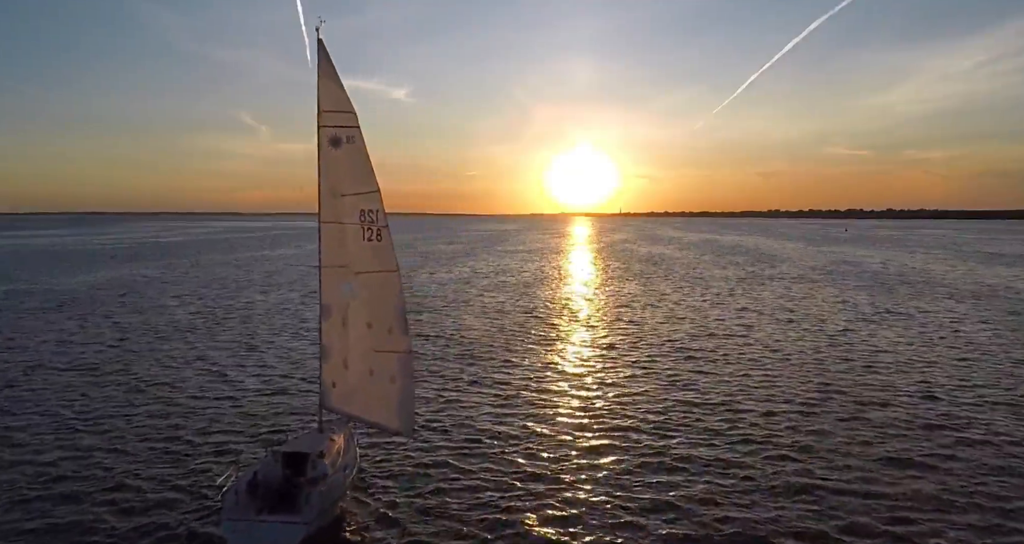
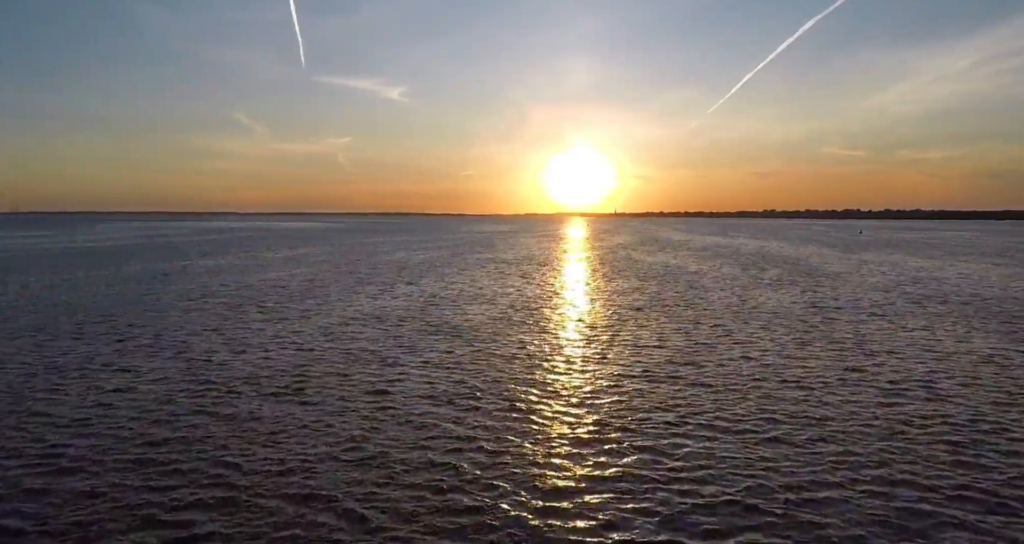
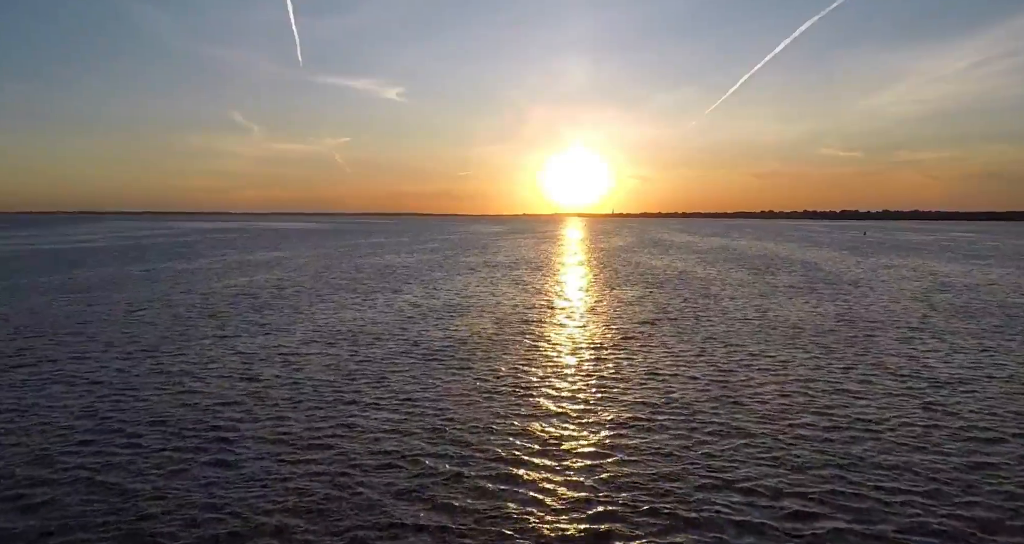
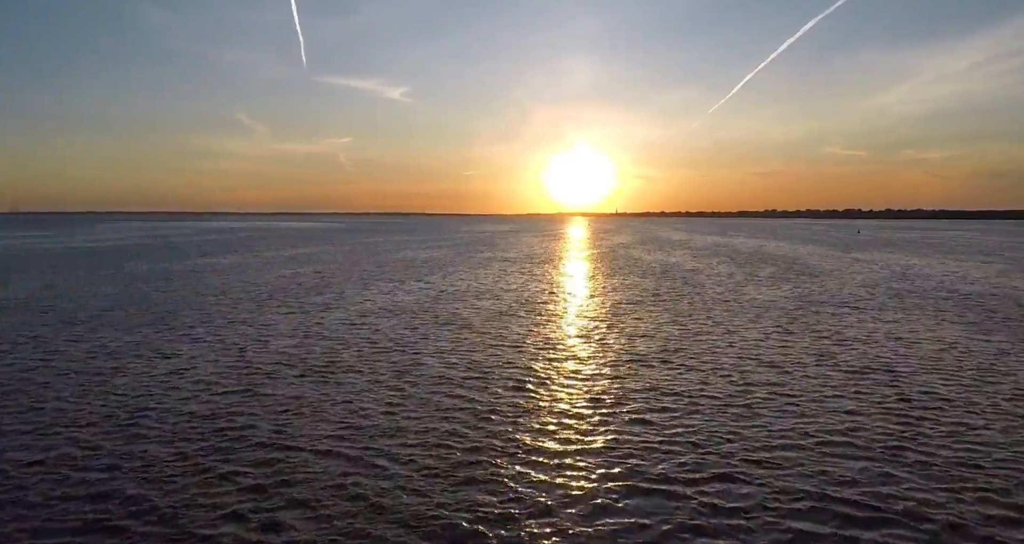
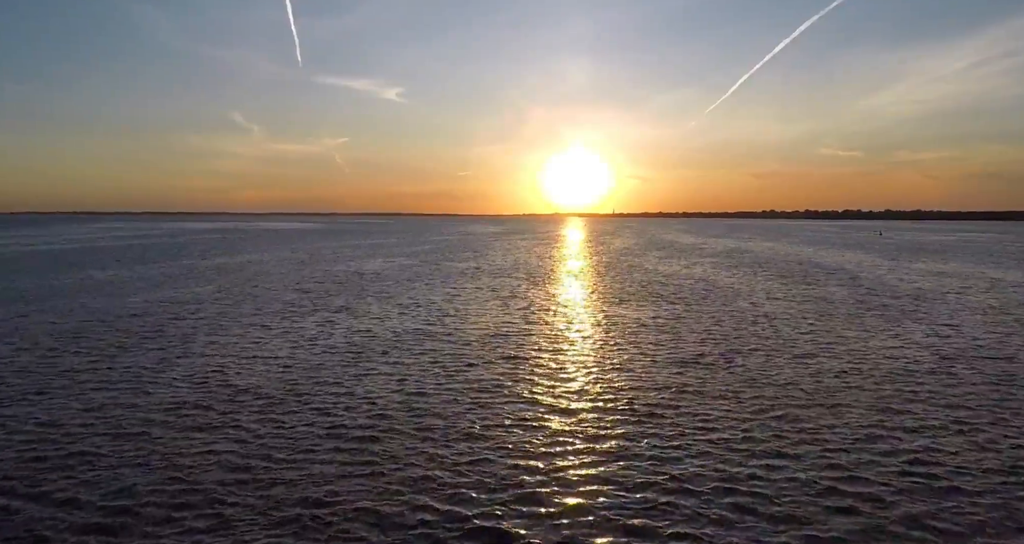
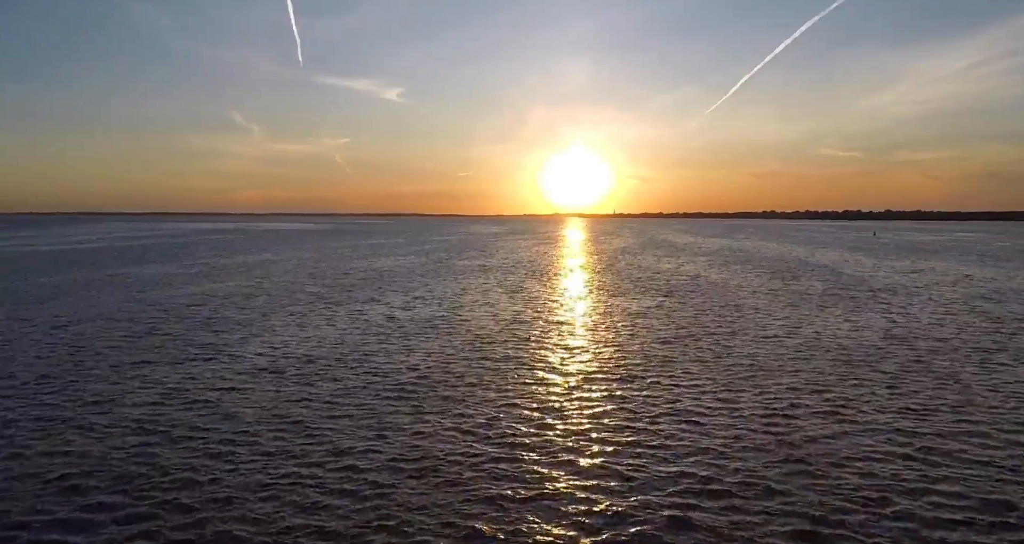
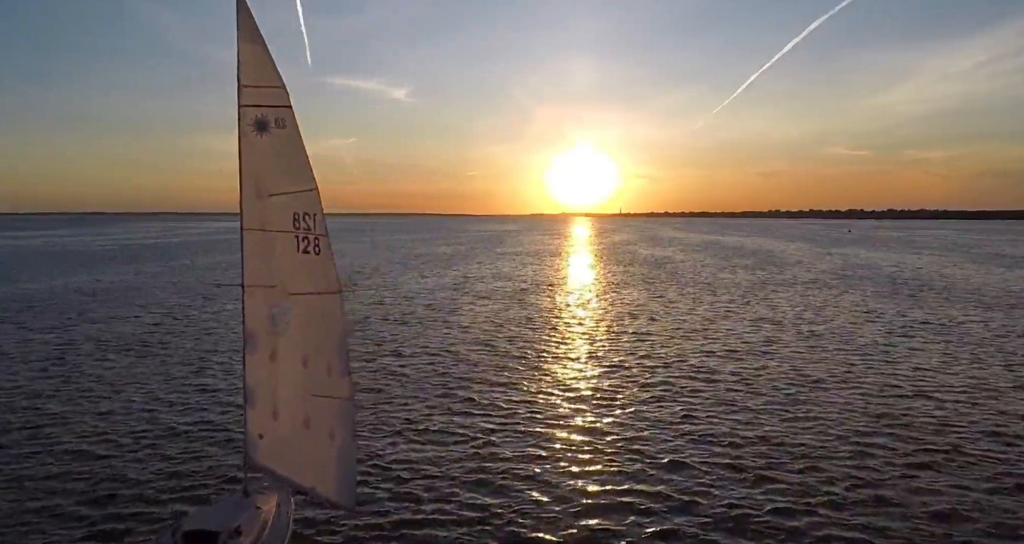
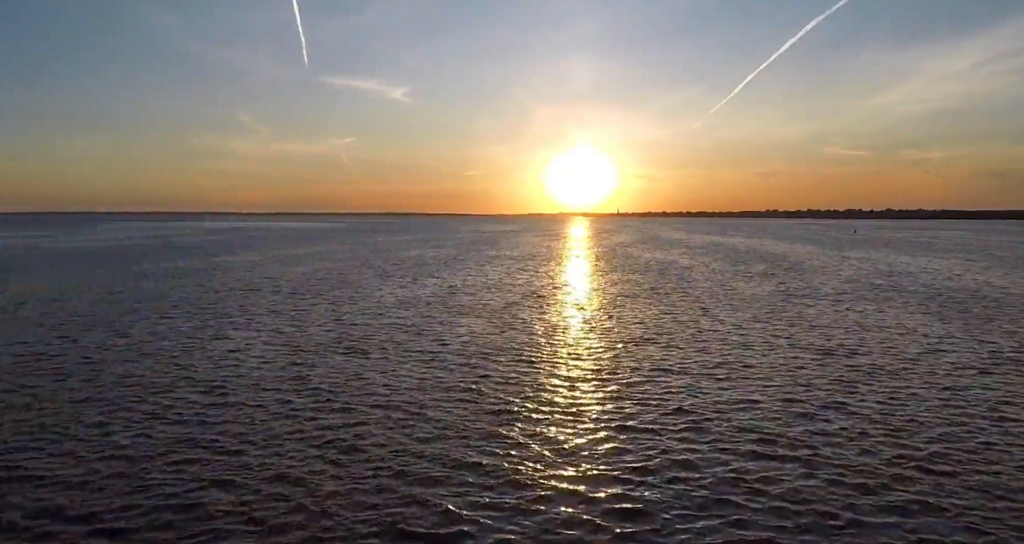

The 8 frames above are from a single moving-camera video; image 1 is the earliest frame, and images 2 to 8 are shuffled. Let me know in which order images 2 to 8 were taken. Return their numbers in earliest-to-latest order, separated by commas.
7, 8, 4, 2, 3, 6, 5
